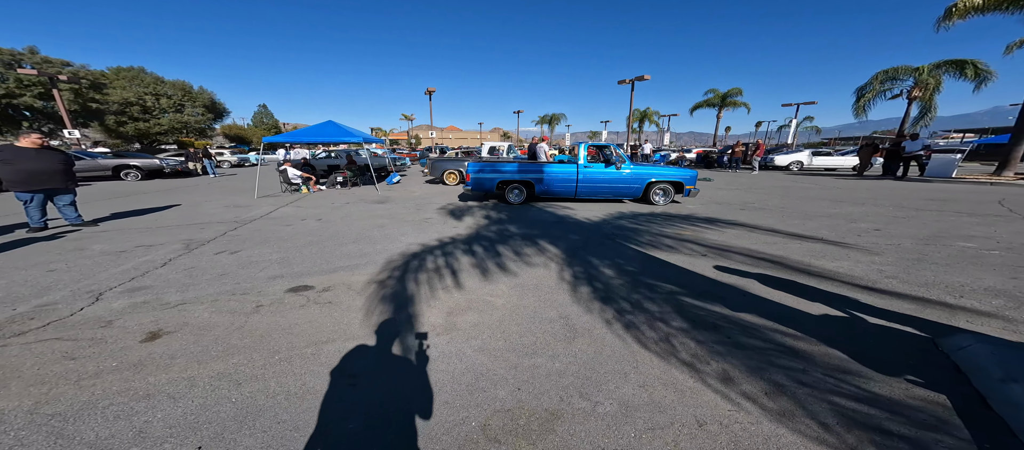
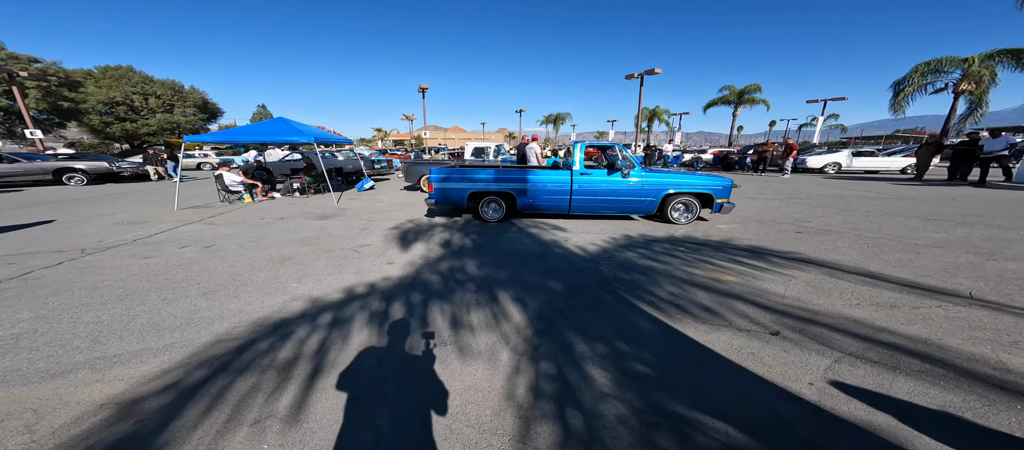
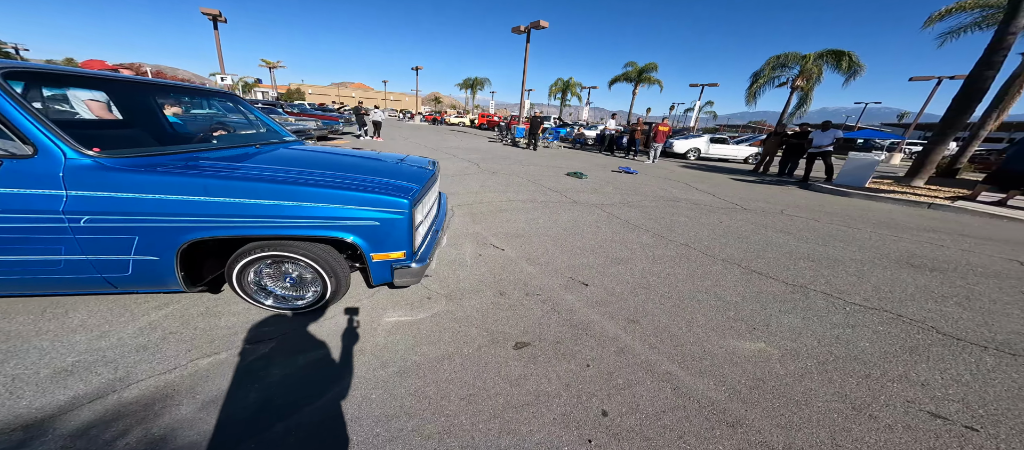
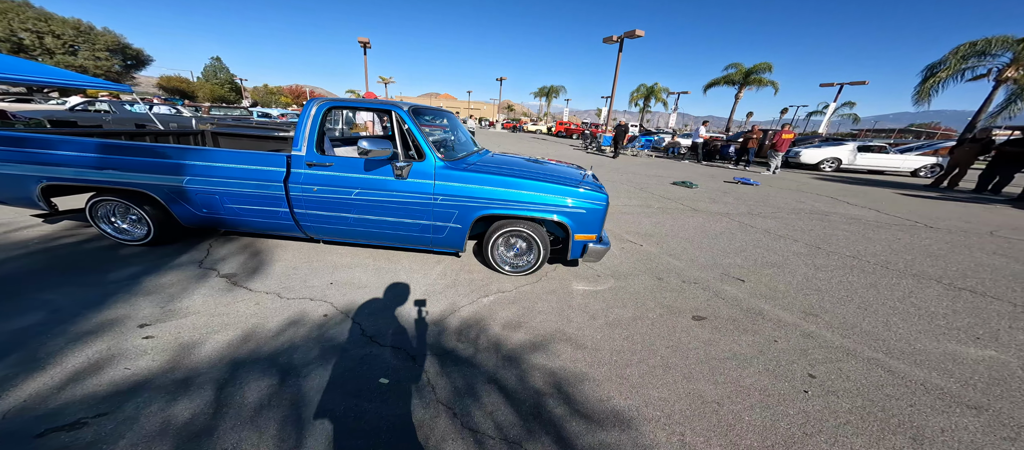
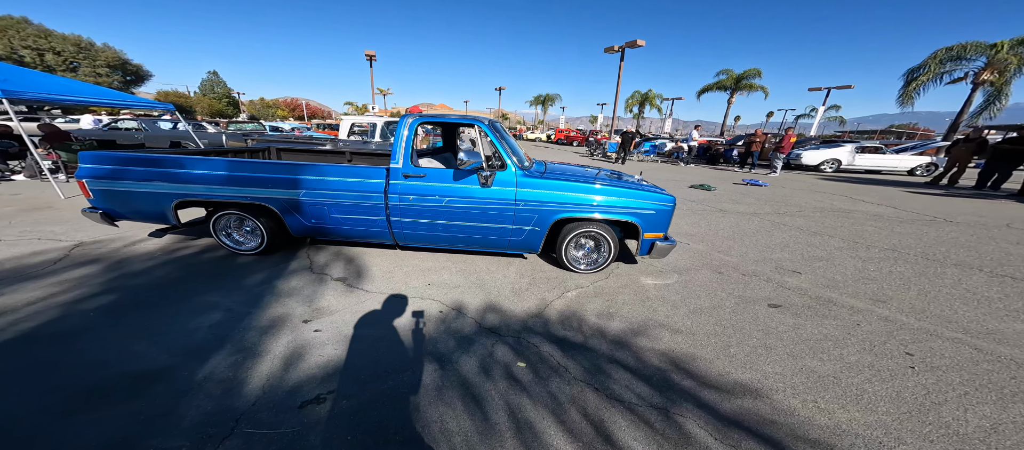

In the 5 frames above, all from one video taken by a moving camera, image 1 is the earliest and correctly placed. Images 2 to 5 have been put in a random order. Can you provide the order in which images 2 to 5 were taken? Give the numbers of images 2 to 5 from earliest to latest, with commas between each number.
2, 5, 4, 3
